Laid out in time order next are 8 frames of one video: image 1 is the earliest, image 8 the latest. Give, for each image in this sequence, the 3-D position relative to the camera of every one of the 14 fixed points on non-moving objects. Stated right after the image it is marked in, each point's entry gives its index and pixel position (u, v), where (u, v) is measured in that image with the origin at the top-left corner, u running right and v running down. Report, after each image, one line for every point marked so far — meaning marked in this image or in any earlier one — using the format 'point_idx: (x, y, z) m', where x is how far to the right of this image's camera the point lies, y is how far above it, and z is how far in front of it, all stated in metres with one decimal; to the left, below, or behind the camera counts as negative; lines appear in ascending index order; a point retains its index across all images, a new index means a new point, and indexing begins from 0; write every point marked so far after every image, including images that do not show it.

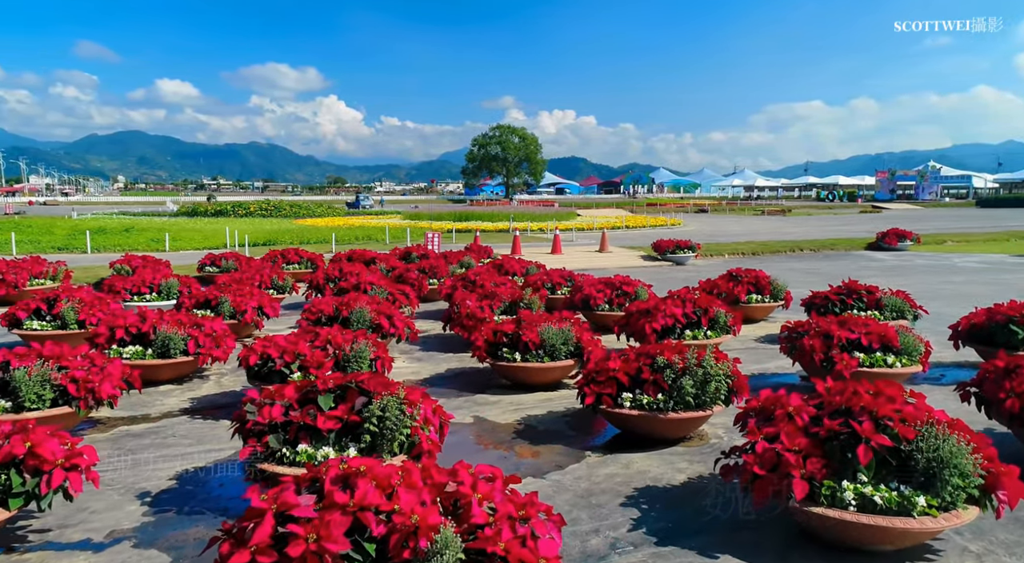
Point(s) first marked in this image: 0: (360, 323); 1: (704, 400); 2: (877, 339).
0: (-1.7, -0.5, +7.9) m
1: (+1.4, -0.8, +5.1) m
2: (+3.3, -0.5, +6.5) m
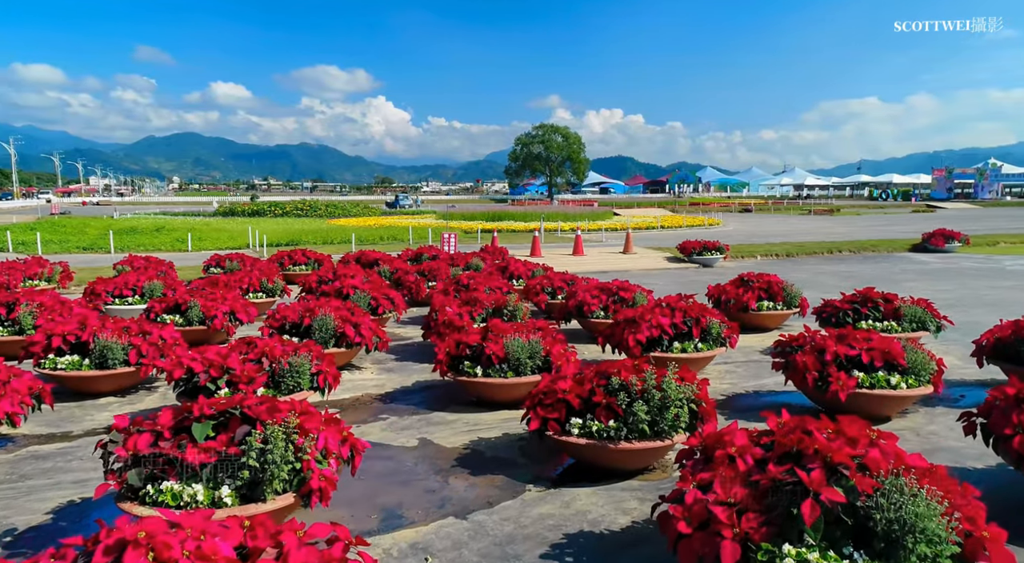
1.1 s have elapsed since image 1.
0: (-2.0, -0.5, +7.4) m
1: (+0.9, -0.9, +4.5) m
2: (+3.0, -0.6, +5.7) m
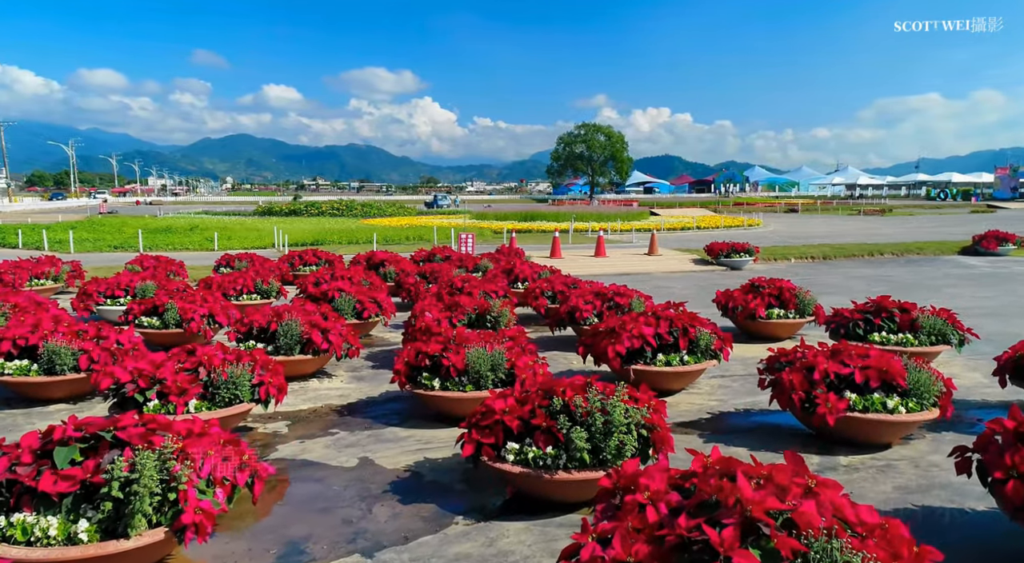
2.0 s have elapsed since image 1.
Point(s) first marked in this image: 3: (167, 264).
0: (-2.2, -0.6, +7.1) m
1: (+0.5, -1.0, +4.0) m
2: (+2.6, -0.7, +5.1) m
3: (-6.9, +0.4, +14.6) m
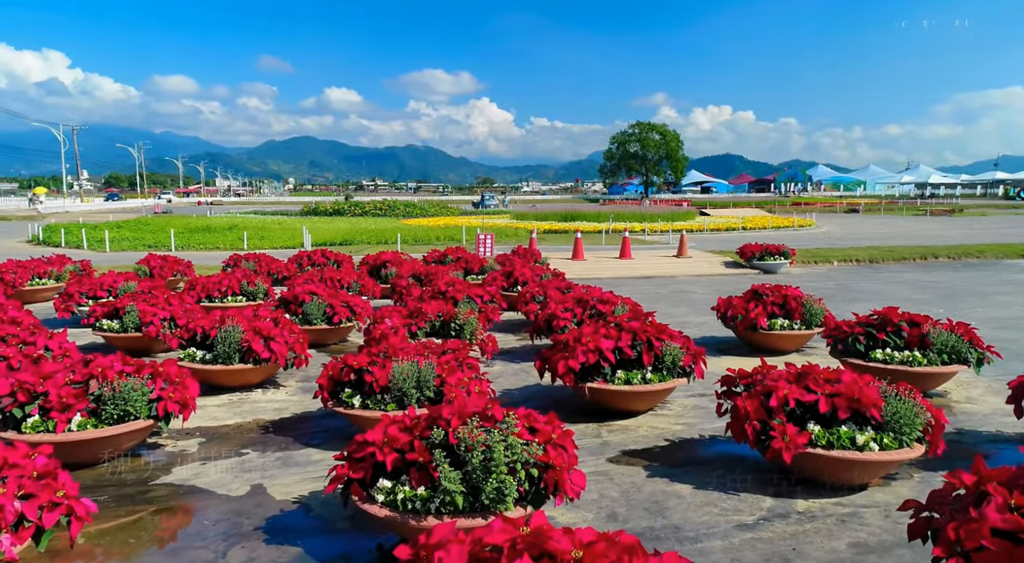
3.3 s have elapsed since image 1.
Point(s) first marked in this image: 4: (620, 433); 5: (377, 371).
0: (-2.7, -0.6, +6.7) m
1: (-0.1, -1.0, +3.4) m
2: (+2.1, -0.8, +4.4) m
3: (-6.8, +0.4, +14.5) m
4: (+0.9, -1.2, +5.7) m
5: (-1.0, -0.7, +5.3) m
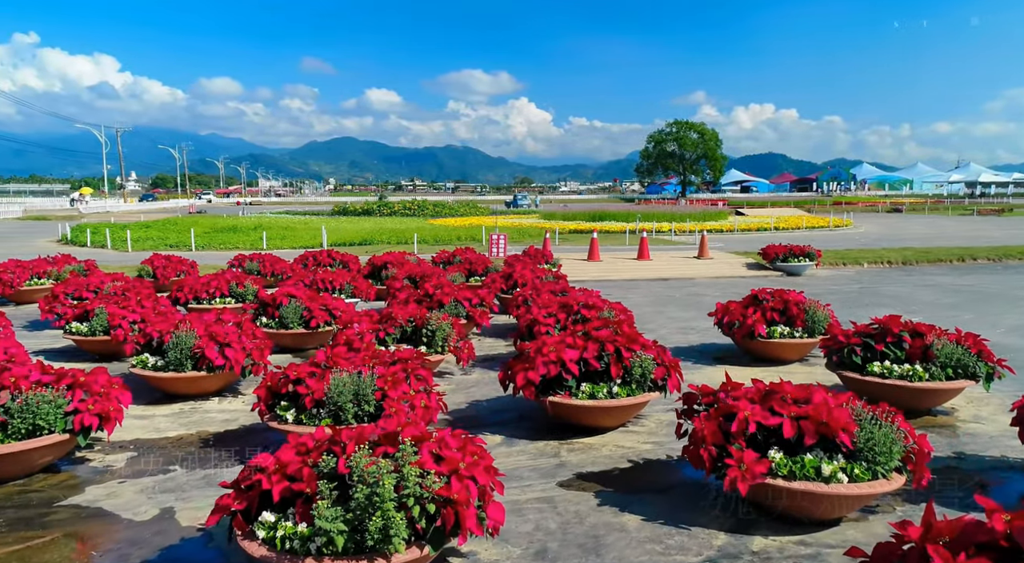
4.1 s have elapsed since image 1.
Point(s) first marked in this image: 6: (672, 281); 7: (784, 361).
0: (-3.0, -0.6, +6.4) m
1: (-0.6, -1.1, +3.0) m
2: (+1.6, -0.8, +3.9) m
3: (-6.7, +0.4, +14.3) m
4: (+0.5, -1.3, +5.2) m
5: (-1.4, -0.7, +4.9) m
6: (+4.4, 0.0, +19.8) m
7: (+3.2, -0.9, +8.4) m
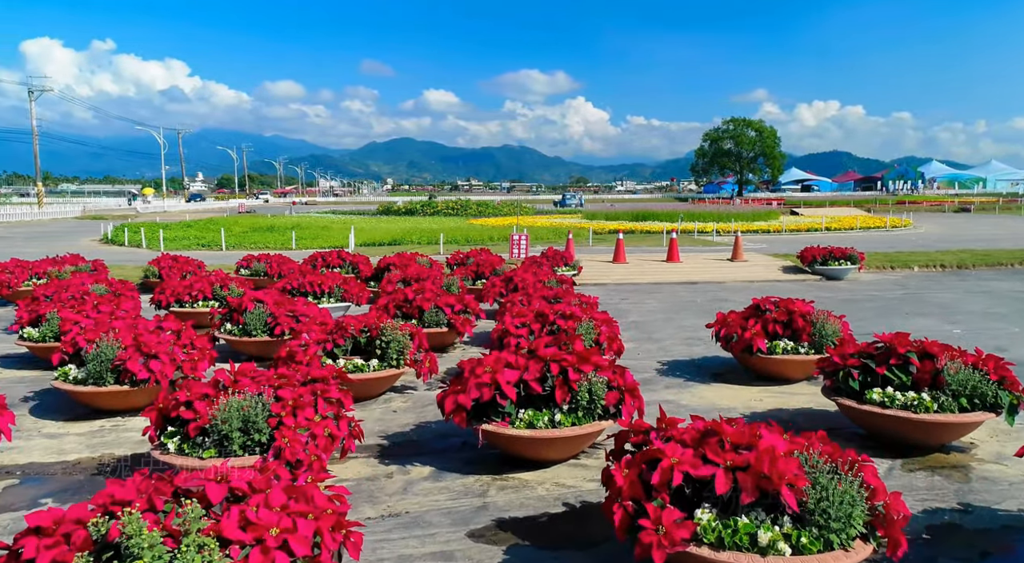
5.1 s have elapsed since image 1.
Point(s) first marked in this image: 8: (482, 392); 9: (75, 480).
0: (-3.4, -0.7, +5.9) m
1: (-1.2, -1.2, +2.3) m
2: (+1.0, -0.9, +3.1) m
3: (-6.6, +0.3, +14.1) m
4: (0.0, -1.3, +4.5) m
5: (-1.9, -0.8, +4.3) m
6: (+4.9, -0.1, +18.8) m
7: (+2.9, -1.0, +7.5) m
8: (-0.2, -0.7, +4.7) m
9: (-2.9, -1.3, +4.7) m
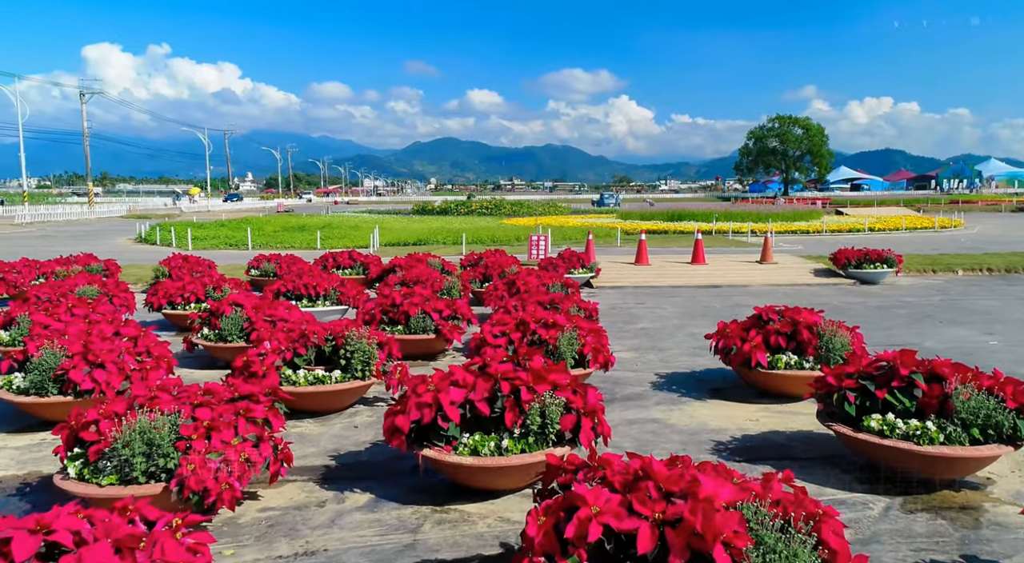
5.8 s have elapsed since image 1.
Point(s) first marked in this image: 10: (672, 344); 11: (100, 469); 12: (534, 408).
0: (-3.6, -0.7, +5.6) m
1: (-1.7, -1.2, +1.9) m
2: (+0.6, -1.0, +2.6) m
3: (-6.4, +0.3, +14.0) m
4: (-0.4, -1.4, +4.0) m
5: (-2.2, -0.8, +3.9) m
6: (+5.3, -0.2, +18.1) m
7: (+2.7, -1.1, +6.9) m
8: (-0.5, -0.8, +4.3) m
9: (-3.2, -1.3, +4.4) m
10: (+2.2, -0.9, +10.0) m
11: (-2.2, -1.0, +3.9) m
12: (+0.1, -0.8, +4.4) m
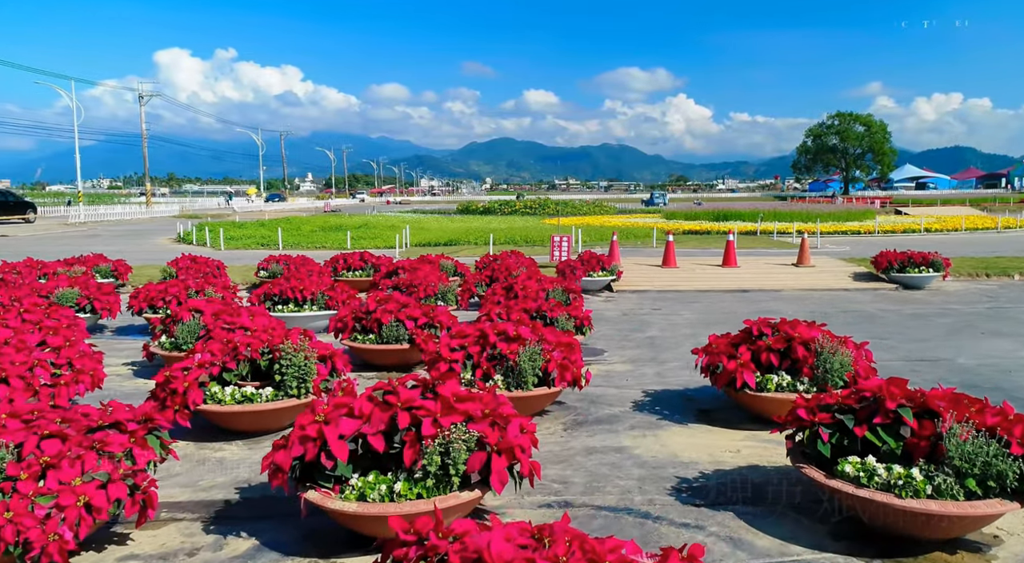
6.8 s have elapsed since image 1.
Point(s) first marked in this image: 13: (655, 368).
0: (-4.1, -0.8, +5.2) m
1: (-2.4, -1.3, +1.4) m
2: (0.0, -1.1, +1.9) m
3: (-6.3, +0.3, +13.7) m
4: (-0.9, -1.5, +3.4) m
5: (-2.8, -0.9, +3.4) m
6: (+5.7, -0.3, +17.1) m
7: (+2.3, -1.2, +6.1) m
8: (-1.1, -0.9, +3.7) m
9: (-3.7, -1.4, +4.0) m
10: (+2.1, -0.9, +9.2) m
11: (-2.8, -1.1, +3.4) m
12: (-0.4, -0.8, +3.7) m
13: (+1.7, -1.0, +8.5) m
